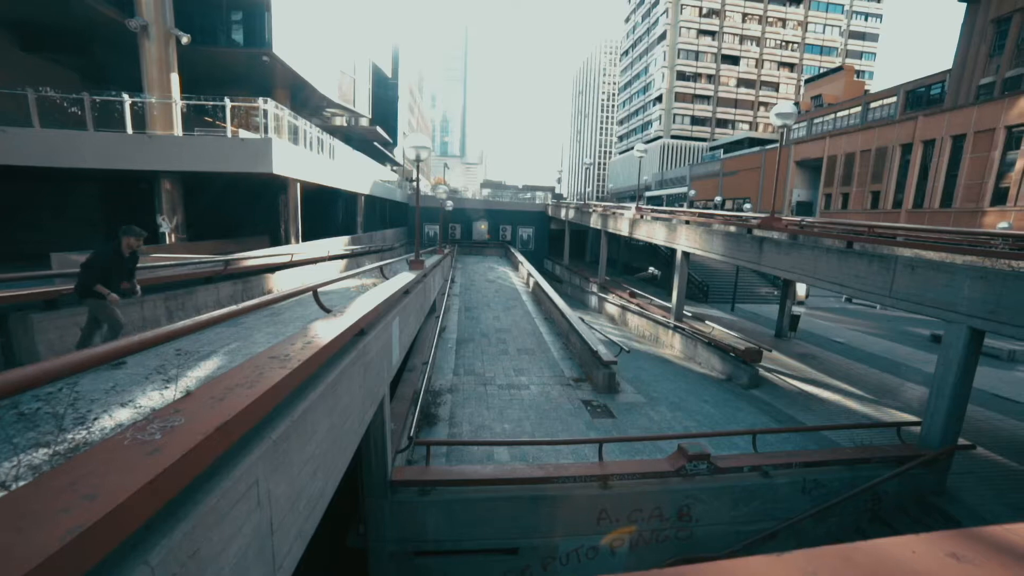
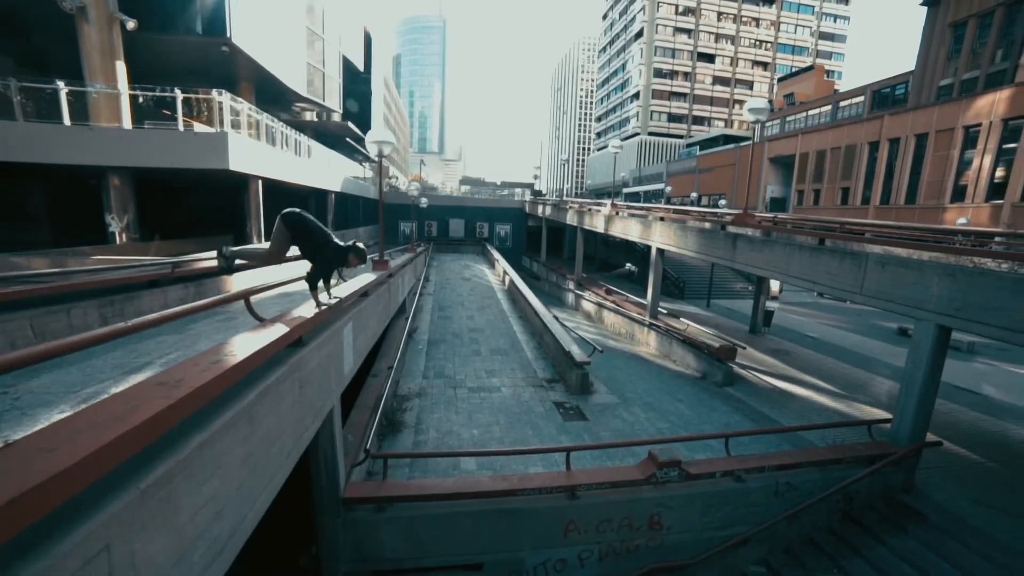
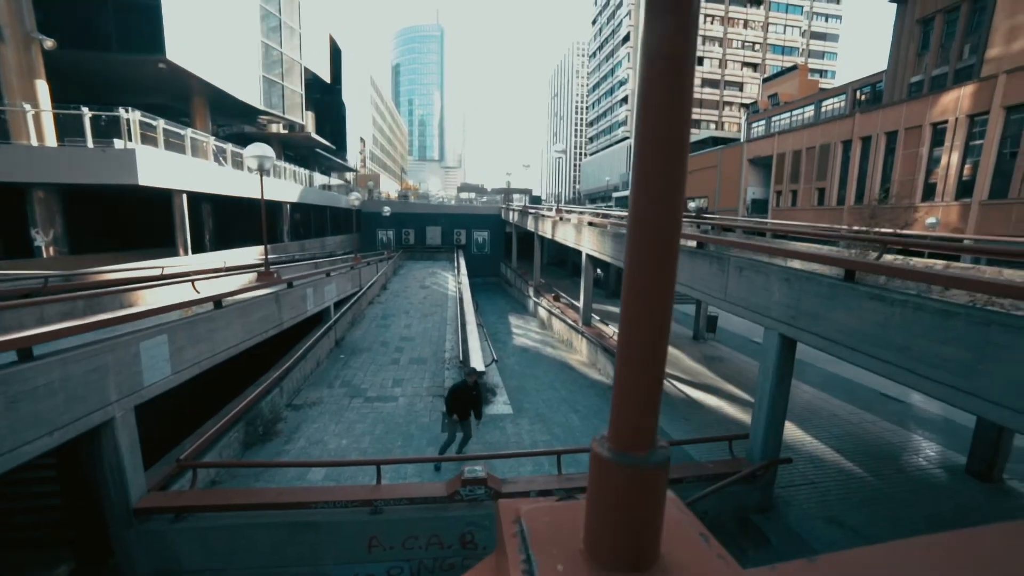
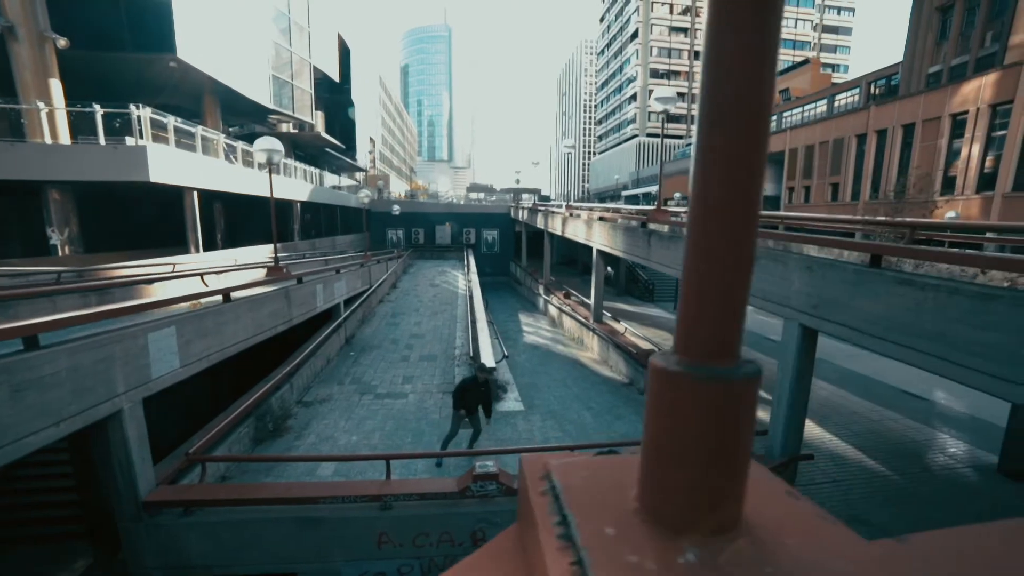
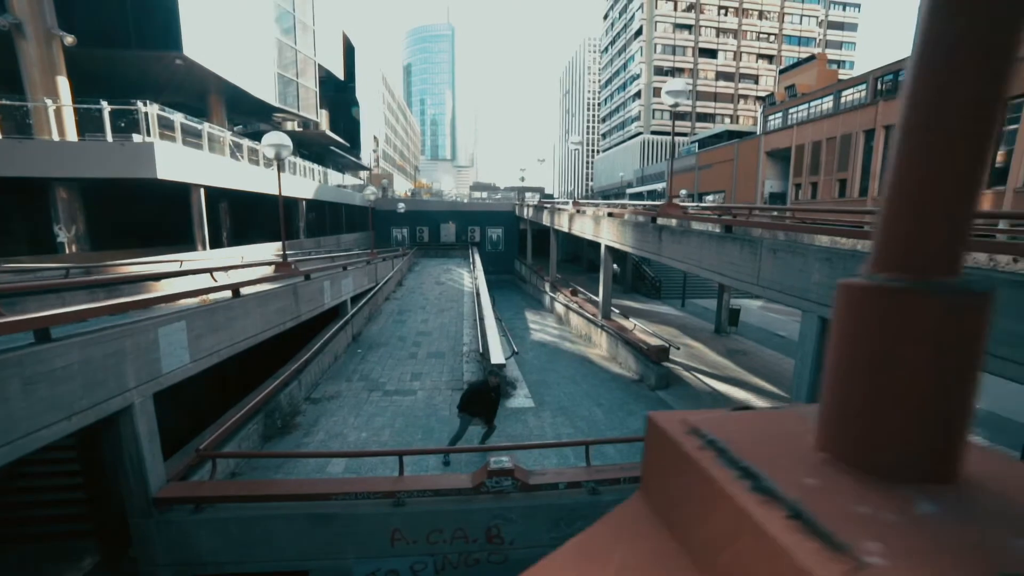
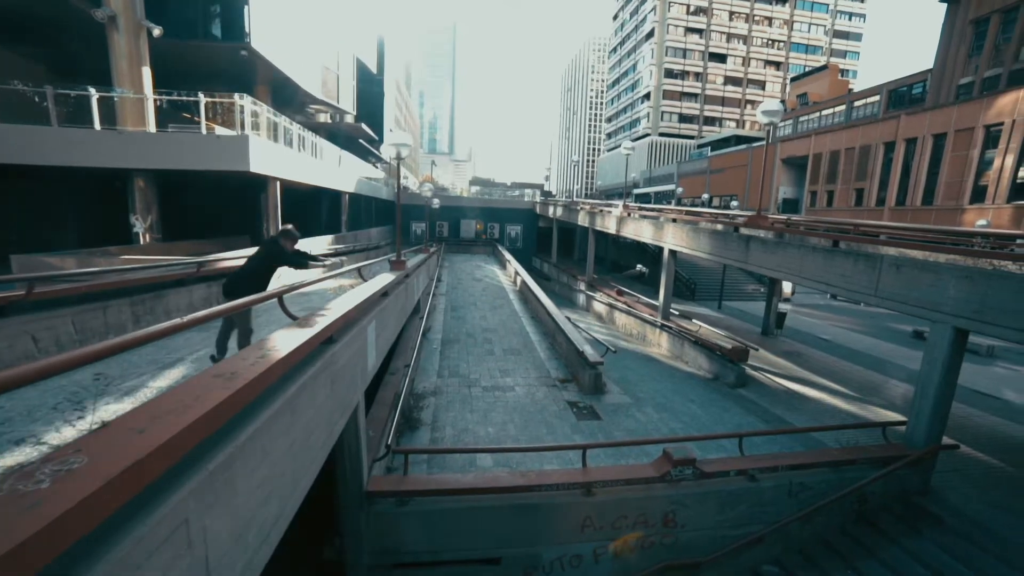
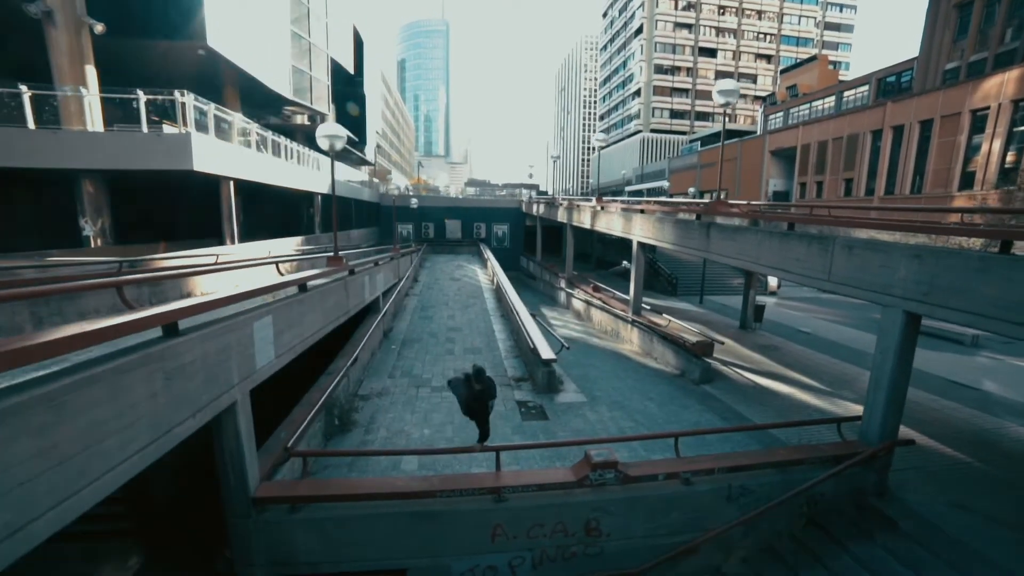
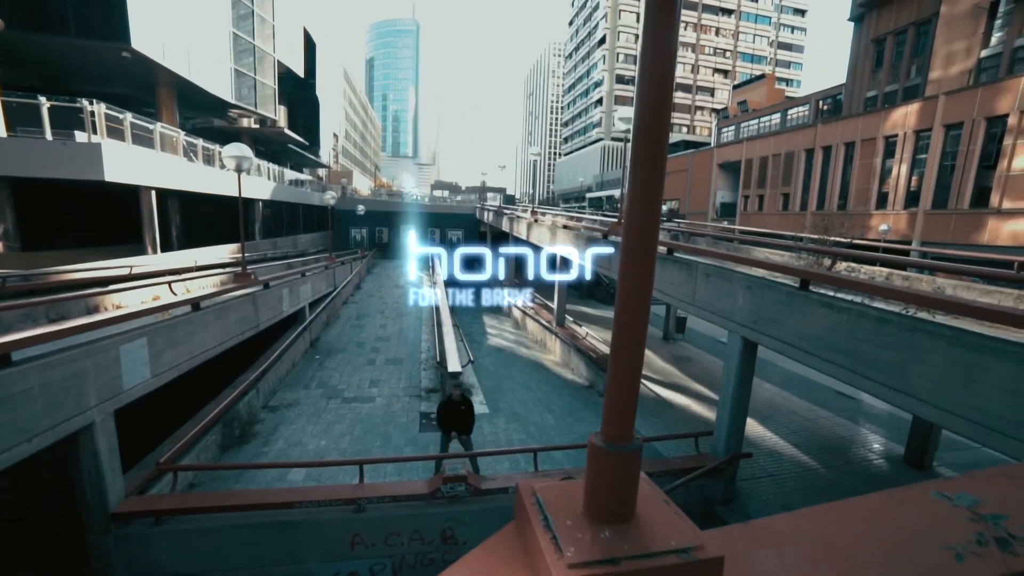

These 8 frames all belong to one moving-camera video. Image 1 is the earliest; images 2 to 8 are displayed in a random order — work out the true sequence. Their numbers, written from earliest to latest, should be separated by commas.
6, 2, 7, 5, 4, 3, 8
